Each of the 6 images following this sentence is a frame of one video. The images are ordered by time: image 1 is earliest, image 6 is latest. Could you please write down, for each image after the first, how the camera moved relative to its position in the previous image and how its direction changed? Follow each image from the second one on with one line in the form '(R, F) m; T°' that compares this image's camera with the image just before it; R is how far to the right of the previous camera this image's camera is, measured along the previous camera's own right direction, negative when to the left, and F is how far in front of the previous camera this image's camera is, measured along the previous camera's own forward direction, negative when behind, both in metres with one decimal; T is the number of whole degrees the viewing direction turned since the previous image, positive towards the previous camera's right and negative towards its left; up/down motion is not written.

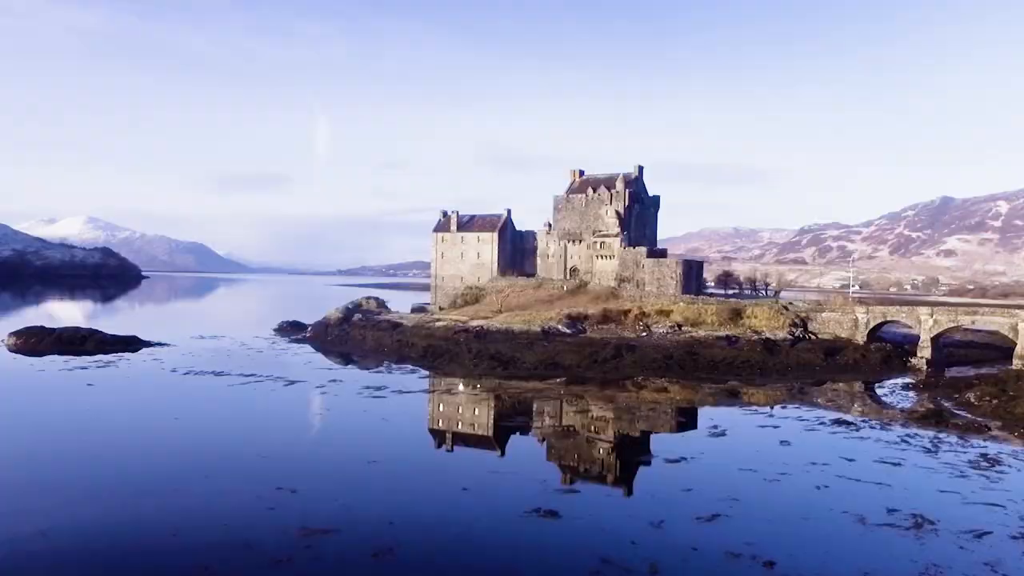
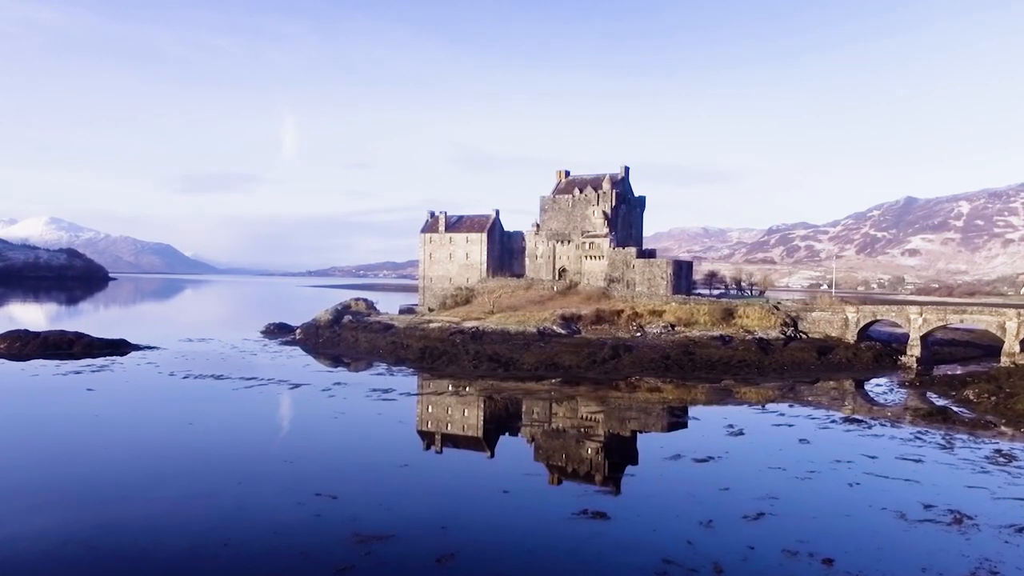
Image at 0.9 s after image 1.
(-1.3, +0.1) m; +2°
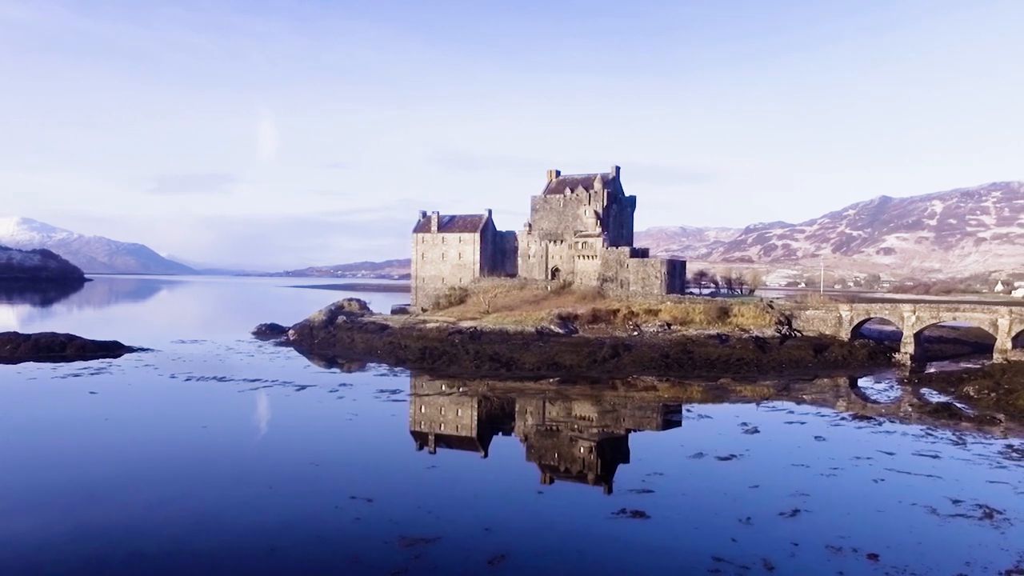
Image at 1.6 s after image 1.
(-1.0, 0.0) m; +2°
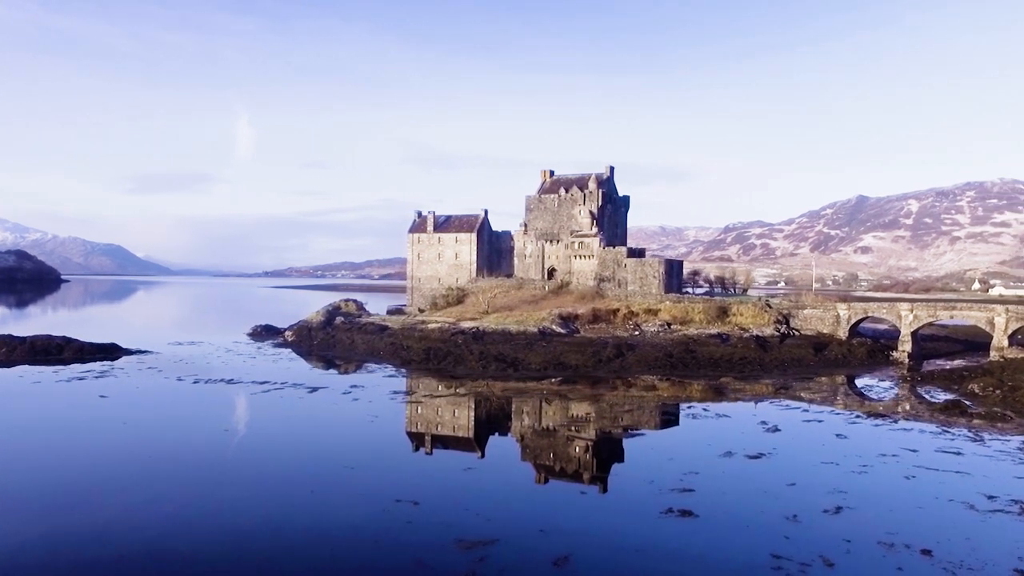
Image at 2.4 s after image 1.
(-1.2, 0.0) m; +1°
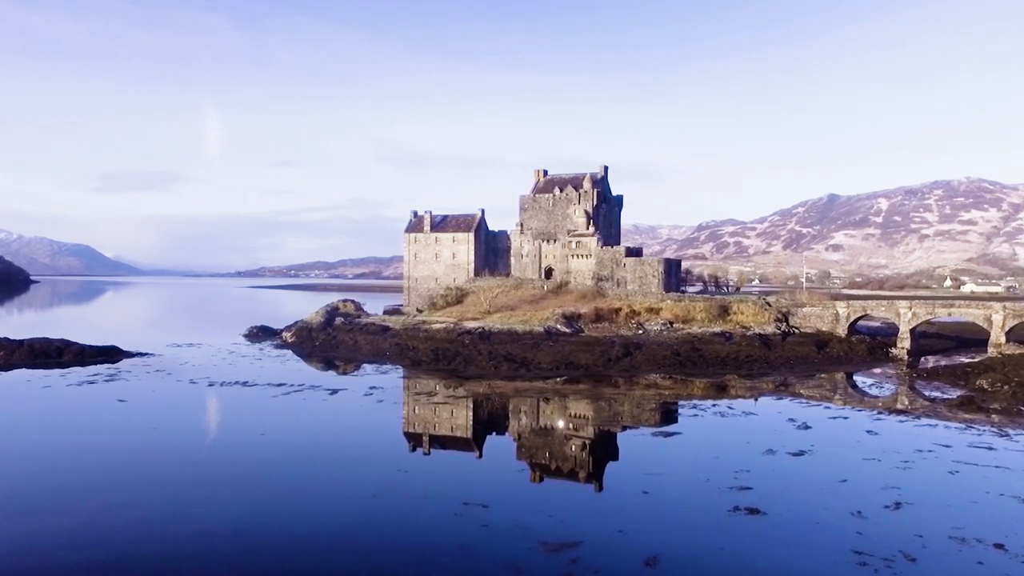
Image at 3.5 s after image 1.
(-1.6, 0.0) m; +2°
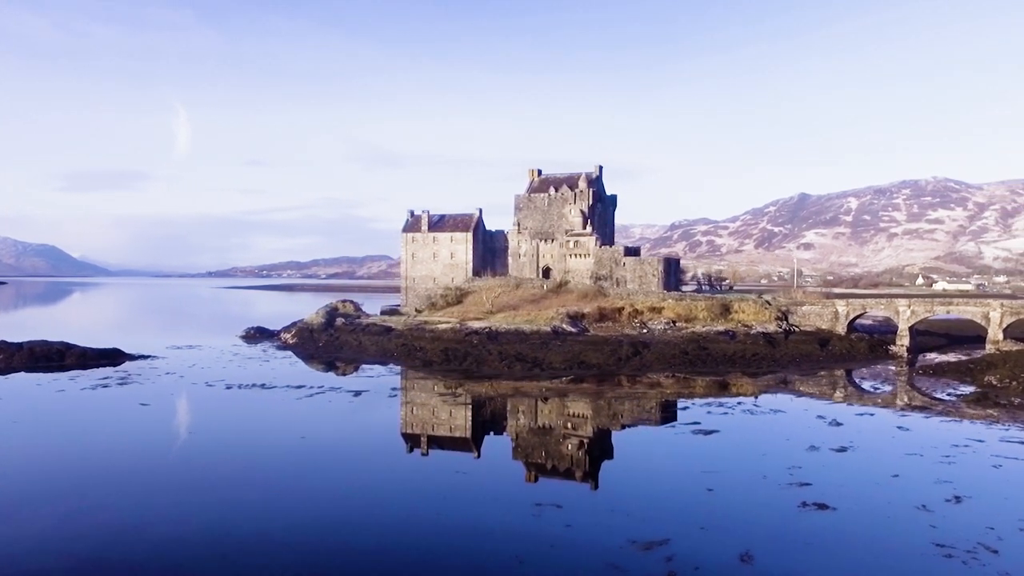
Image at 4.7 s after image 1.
(-1.7, -0.1) m; +2°
